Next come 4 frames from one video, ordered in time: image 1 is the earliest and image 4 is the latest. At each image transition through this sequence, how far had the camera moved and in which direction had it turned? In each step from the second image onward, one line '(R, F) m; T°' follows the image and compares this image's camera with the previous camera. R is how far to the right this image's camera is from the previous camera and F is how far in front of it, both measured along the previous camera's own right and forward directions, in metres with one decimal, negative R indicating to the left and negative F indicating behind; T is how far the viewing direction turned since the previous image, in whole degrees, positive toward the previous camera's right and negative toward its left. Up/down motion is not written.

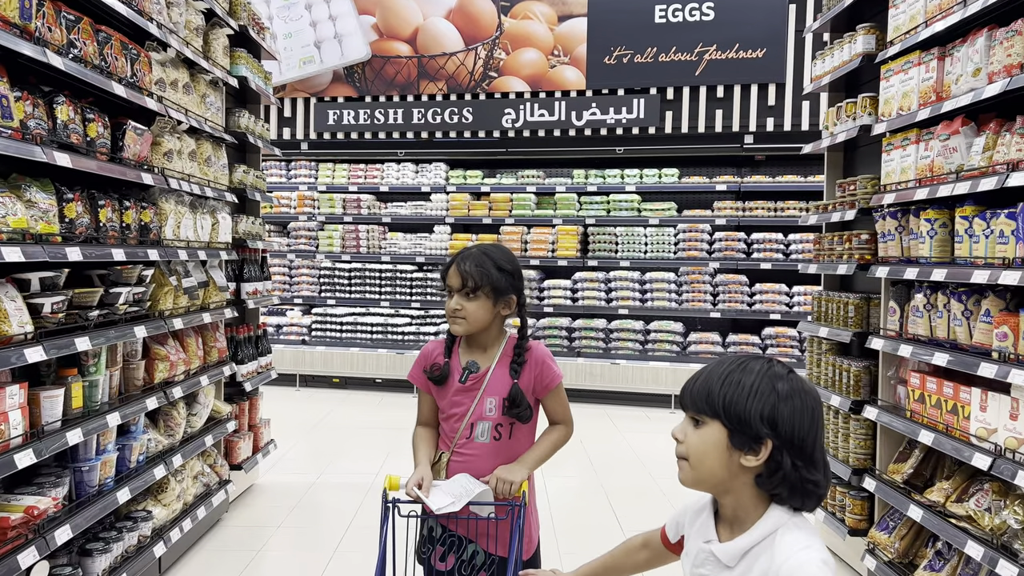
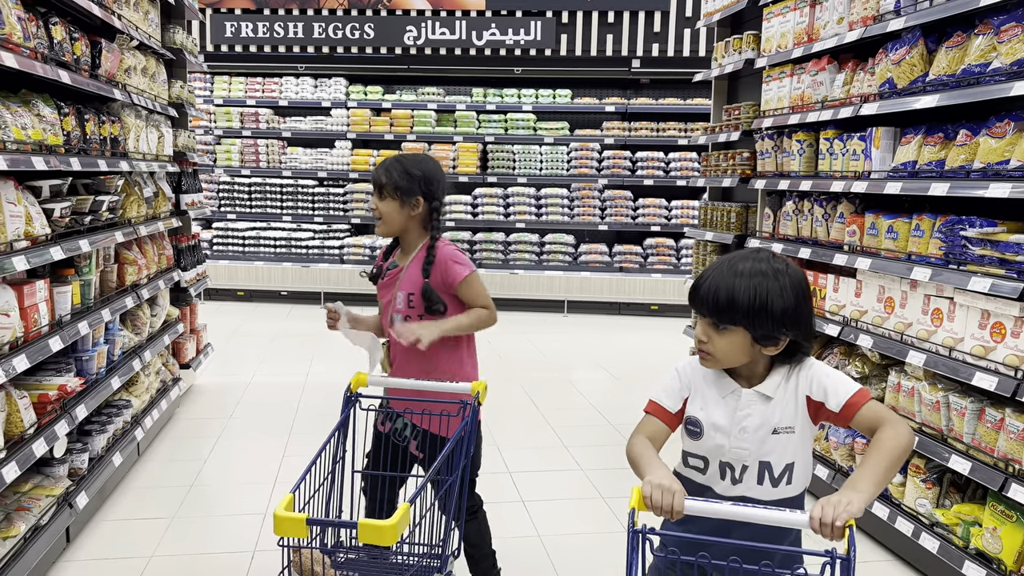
(-0.3, -0.5) m; +9°
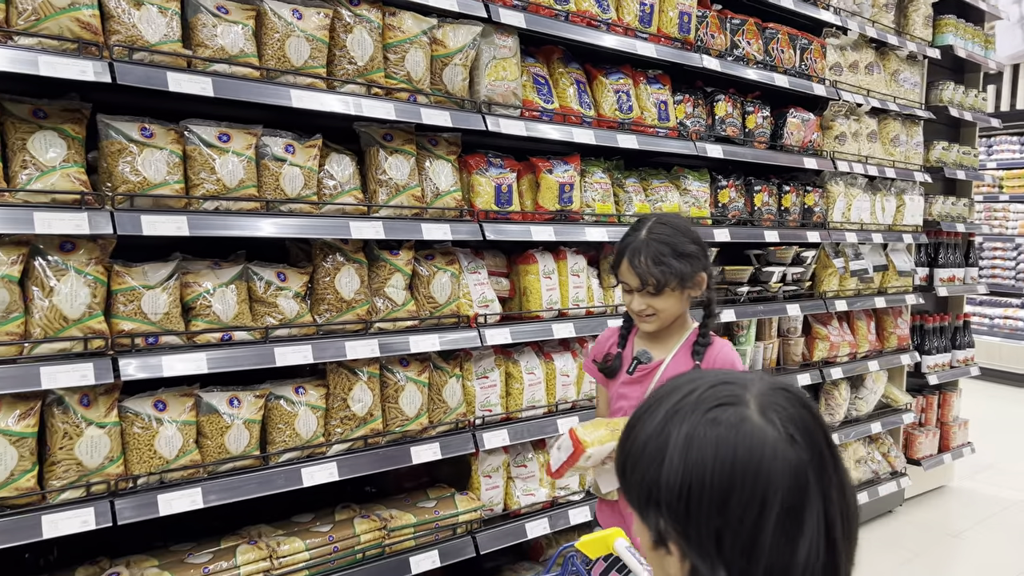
(+0.6, +0.7) m; -60°
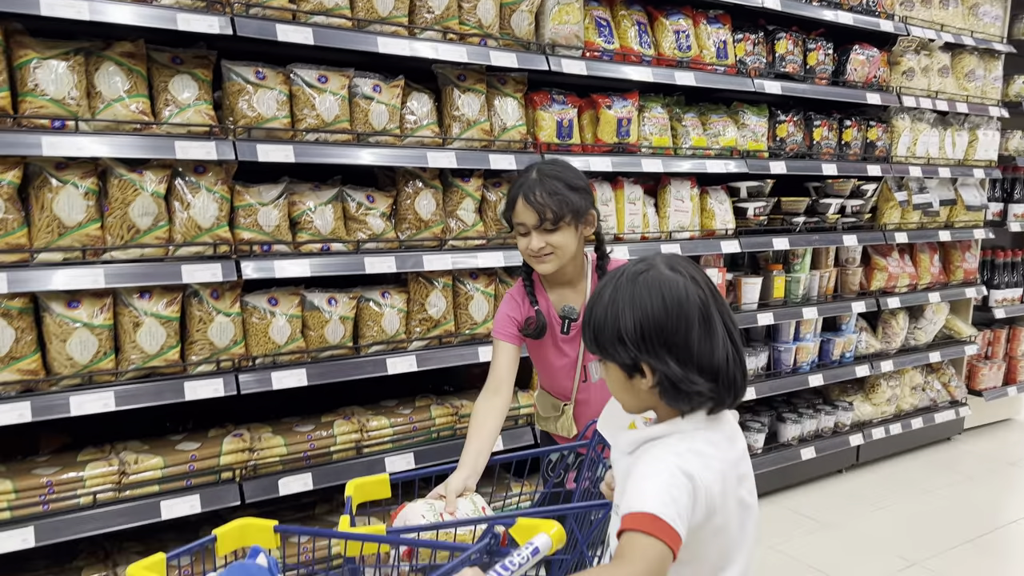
(+0.1, -0.3) m; -7°
